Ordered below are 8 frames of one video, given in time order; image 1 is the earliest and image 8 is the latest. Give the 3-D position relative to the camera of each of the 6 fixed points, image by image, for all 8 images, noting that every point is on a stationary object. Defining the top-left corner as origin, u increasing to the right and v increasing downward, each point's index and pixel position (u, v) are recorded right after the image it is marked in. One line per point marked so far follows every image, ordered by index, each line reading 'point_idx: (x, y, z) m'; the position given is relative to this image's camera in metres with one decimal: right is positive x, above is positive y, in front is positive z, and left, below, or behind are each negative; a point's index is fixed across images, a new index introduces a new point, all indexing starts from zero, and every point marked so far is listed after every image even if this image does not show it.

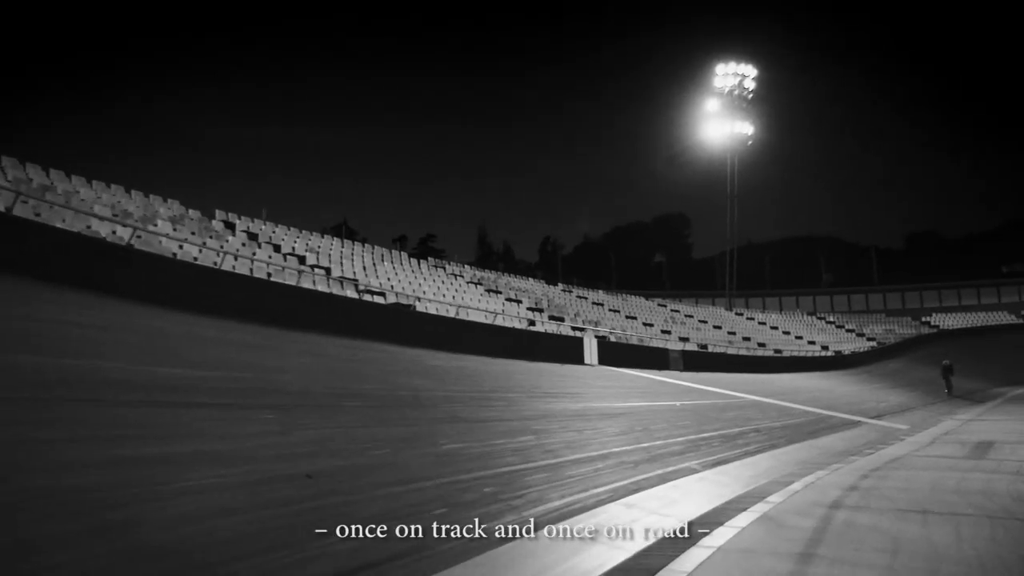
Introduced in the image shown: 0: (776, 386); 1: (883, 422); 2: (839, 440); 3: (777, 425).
0: (+8.3, -3.1, +18.1) m
1: (+8.3, -3.0, +13.0) m
2: (+5.6, -2.7, +10.0) m
3: (+4.9, -2.6, +10.8) m
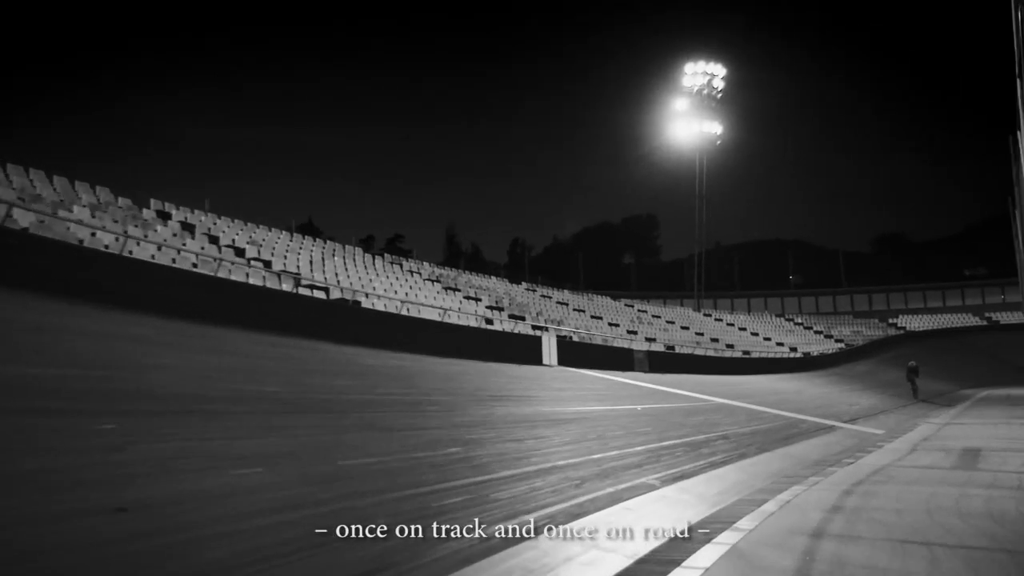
0: (+7.0, -3.0, +17.2) m
1: (+7.3, -2.9, +12.2) m
2: (+4.6, -2.5, +9.0) m
3: (+3.9, -2.4, +9.8) m
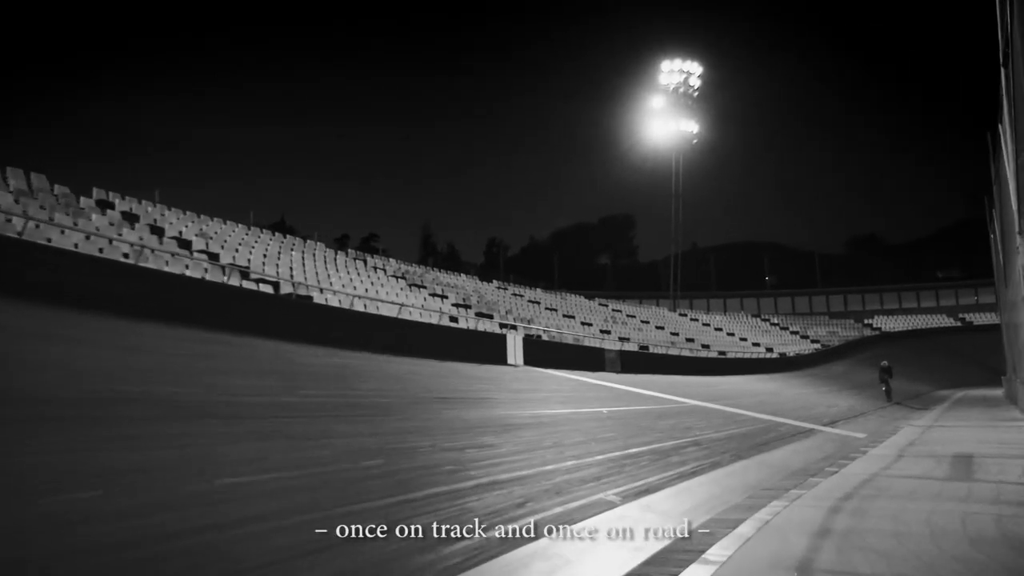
0: (+6.0, -2.9, +16.5) m
1: (+6.4, -2.8, +11.5) m
2: (+3.9, -2.4, +8.2) m
3: (+3.2, -2.3, +9.0) m
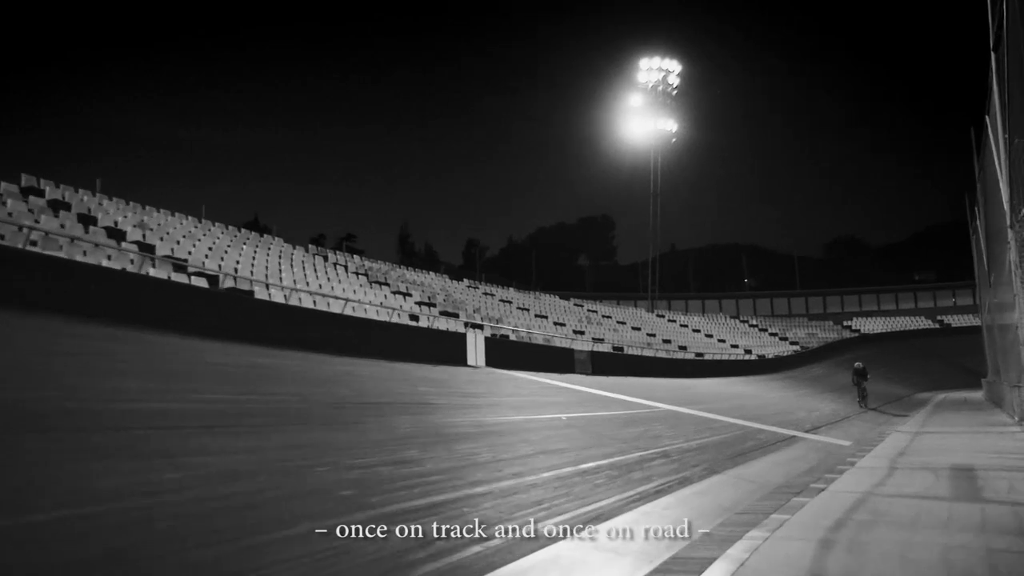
0: (+5.0, -2.8, +15.6) m
1: (+5.6, -2.7, +10.6) m
2: (+3.2, -2.3, +7.3) m
3: (+2.4, -2.2, +8.0) m
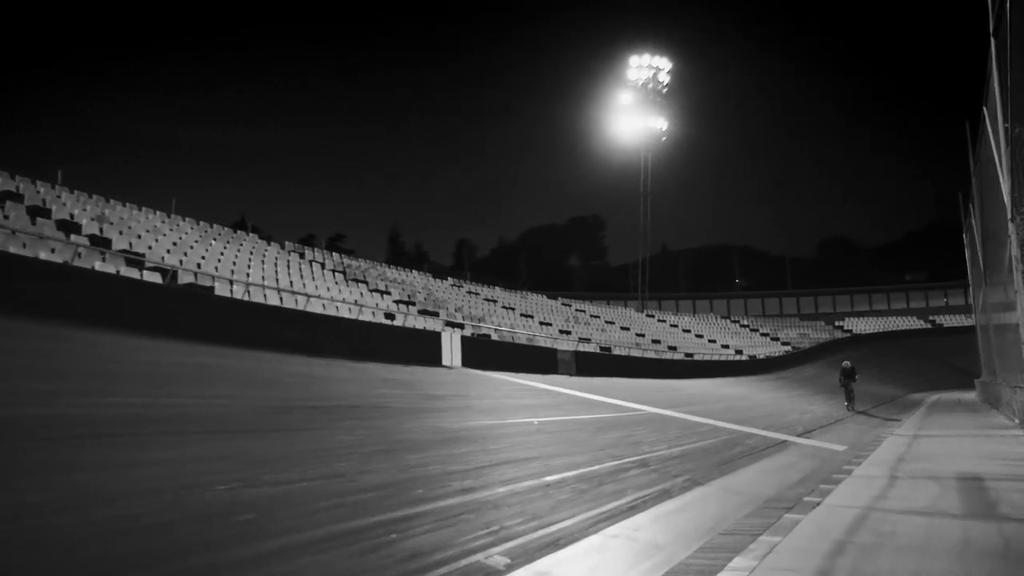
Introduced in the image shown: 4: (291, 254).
0: (+4.5, -2.8, +15.0) m
1: (+5.2, -2.6, +10.0) m
2: (+2.8, -2.2, +6.6) m
3: (+2.0, -2.1, +7.4) m
4: (-7.4, +1.1, +19.3) m
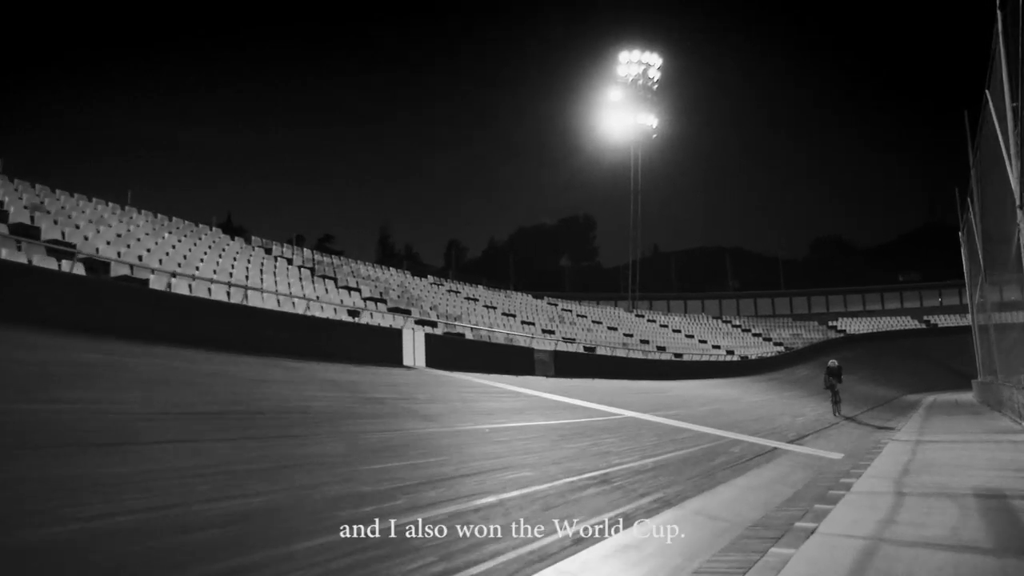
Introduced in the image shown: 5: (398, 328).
0: (+3.8, -2.6, +14.0) m
1: (+4.6, -2.5, +9.0) m
2: (+2.2, -2.0, +5.6) m
3: (+1.4, -1.9, +6.4) m
4: (-8.1, +1.2, +18.2) m
5: (-2.6, -0.9, +13.1) m
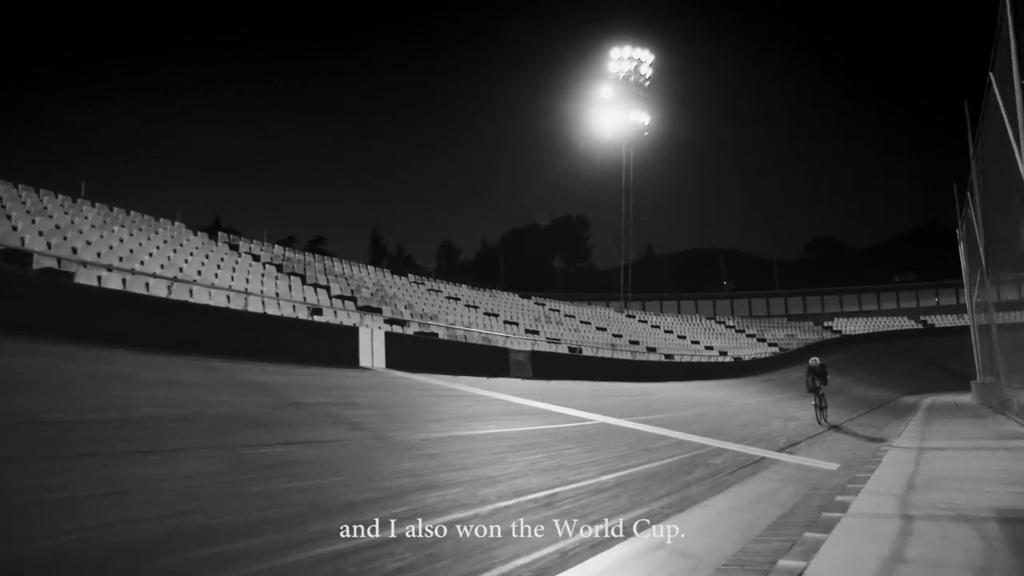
0: (+3.2, -2.5, +13.1) m
1: (+4.0, -2.4, +8.1) m
2: (+1.7, -1.9, +4.7) m
3: (+0.9, -1.8, +5.4) m
4: (-8.7, +1.3, +17.2) m
5: (-3.2, -0.8, +12.1) m
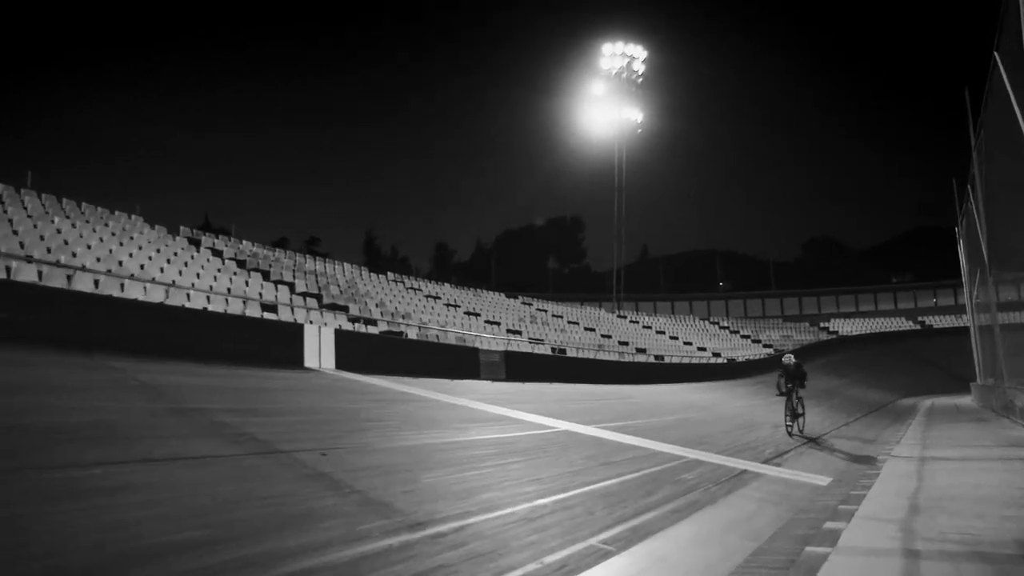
0: (+2.6, -2.4, +12.1) m
1: (+3.3, -2.2, +7.1) m
2: (+1.0, -1.7, +3.7) m
3: (+0.2, -1.7, +4.5) m
4: (-9.4, +1.3, +16.3) m
5: (-3.8, -0.7, +11.1) m
